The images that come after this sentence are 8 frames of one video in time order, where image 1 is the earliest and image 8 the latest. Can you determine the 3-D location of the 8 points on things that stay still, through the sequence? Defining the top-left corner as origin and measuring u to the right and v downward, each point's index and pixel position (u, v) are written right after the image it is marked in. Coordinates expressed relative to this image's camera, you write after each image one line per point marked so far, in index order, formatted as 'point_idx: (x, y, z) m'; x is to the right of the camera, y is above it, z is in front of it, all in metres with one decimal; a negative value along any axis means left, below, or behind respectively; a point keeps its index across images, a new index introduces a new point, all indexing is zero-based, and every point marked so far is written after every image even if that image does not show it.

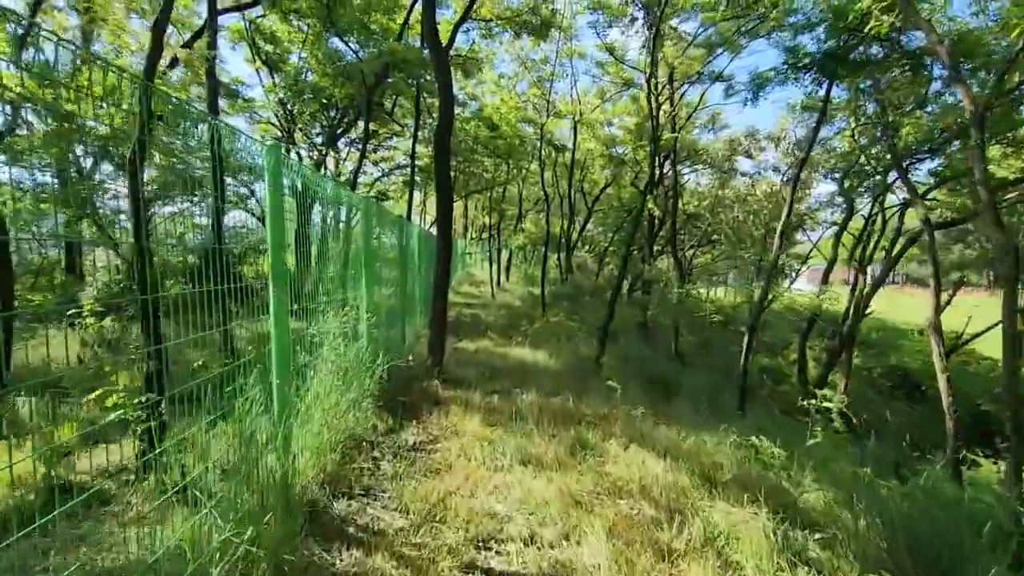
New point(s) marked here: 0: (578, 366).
0: (+0.9, -1.1, +7.2) m
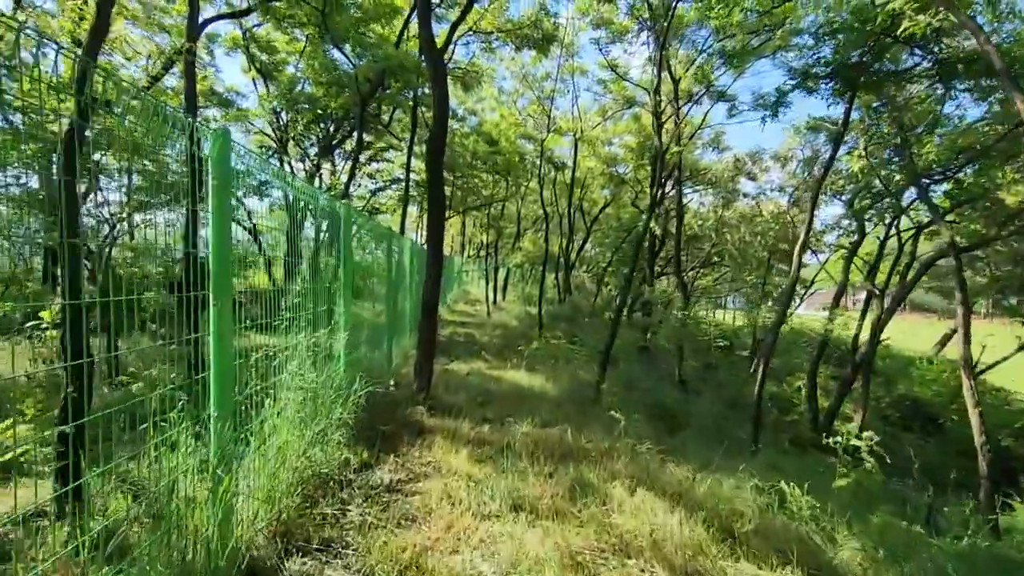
0: (+0.8, -1.4, +6.7) m
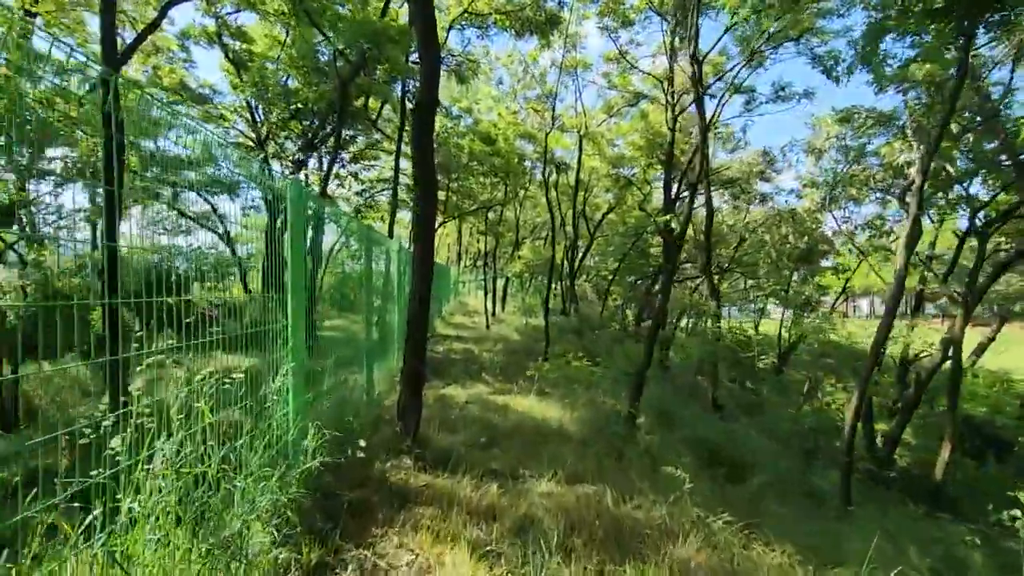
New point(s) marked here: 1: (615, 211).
0: (+1.0, -1.5, +5.4) m
1: (+3.7, +2.8, +19.0) m
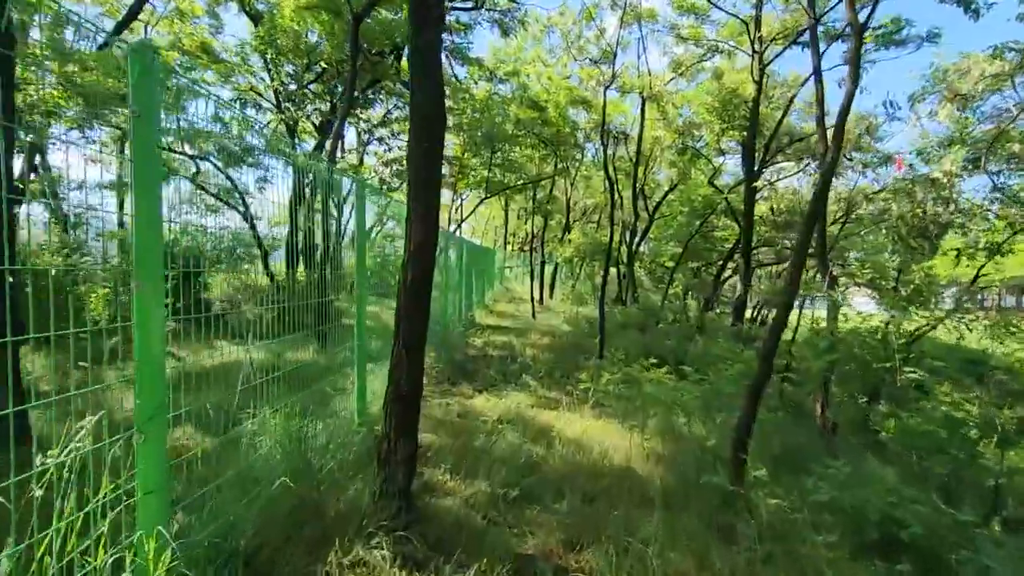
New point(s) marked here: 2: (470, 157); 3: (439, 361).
0: (+1.3, -1.3, +3.7) m
1: (+5.4, +3.2, +16.9) m
2: (-1.2, +3.8, +15.0) m
3: (-1.0, -1.0, +7.0) m
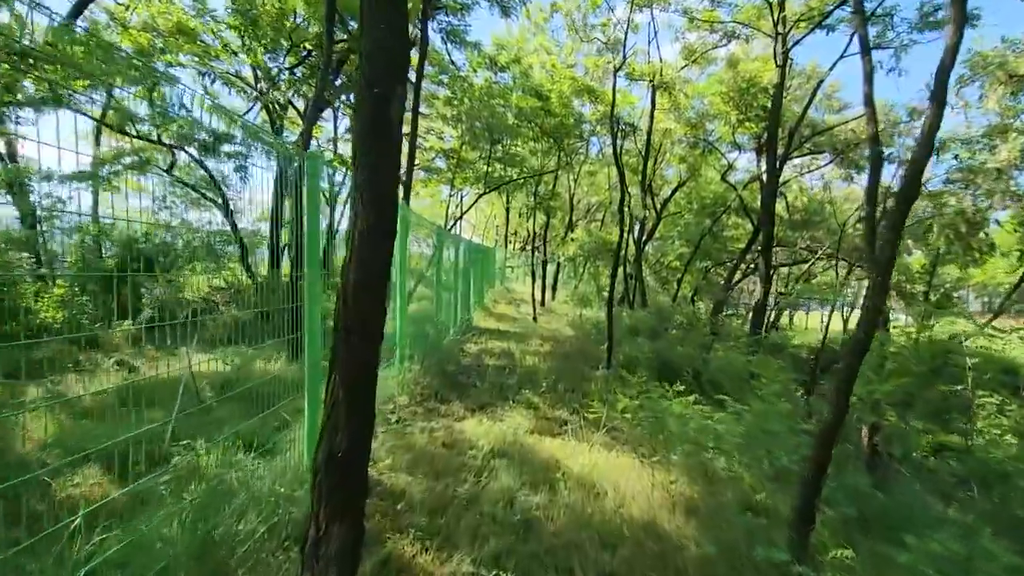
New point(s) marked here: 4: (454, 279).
0: (+1.2, -1.4, +2.8) m
1: (+5.4, +3.2, +16.0) m
2: (-1.2, +3.8, +14.1) m
3: (-1.0, -1.0, +6.2) m
4: (-1.2, +0.2, +10.9) m
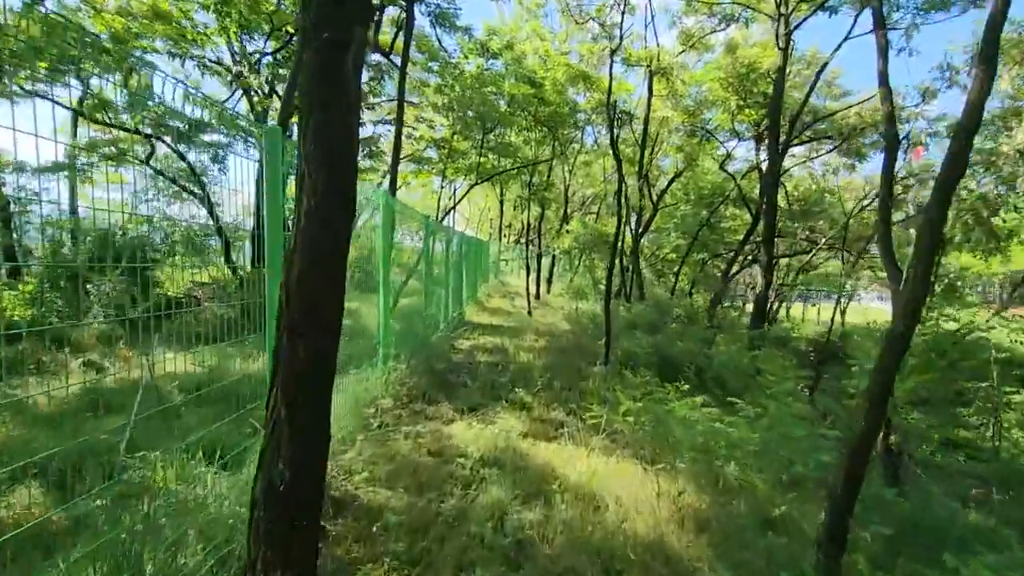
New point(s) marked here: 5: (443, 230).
0: (+1.2, -1.3, +2.5) m
1: (+5.2, +3.4, +15.7) m
2: (-1.3, +3.9, +13.7) m
3: (-1.1, -1.0, +5.8) m
4: (-1.3, +0.3, +10.5) m
5: (-1.4, +1.2, +10.4) m
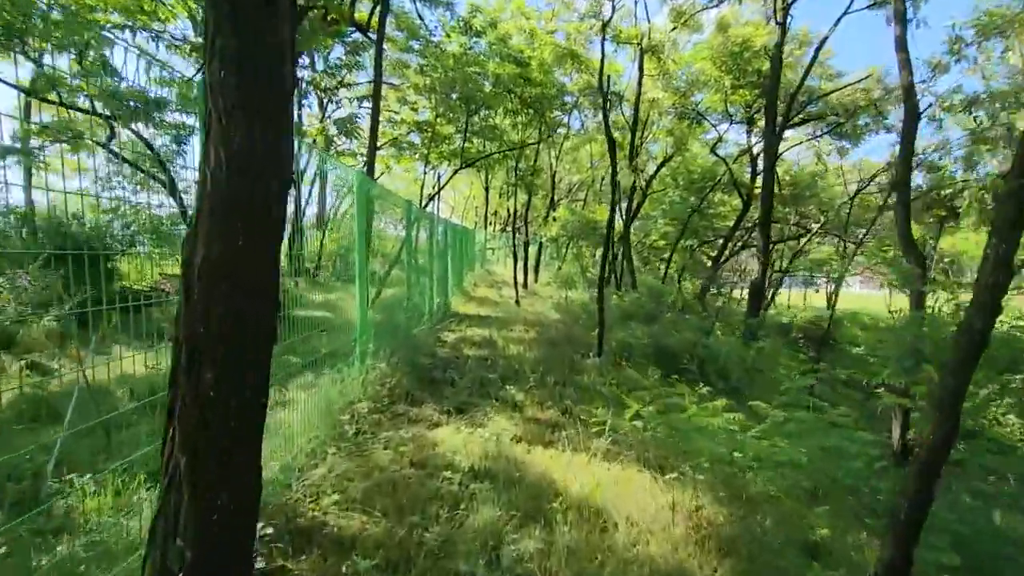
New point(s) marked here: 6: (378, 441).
0: (+1.2, -1.3, +2.1) m
1: (+4.8, +3.8, +15.3) m
2: (-1.7, +4.2, +13.2) m
3: (-1.2, -0.9, +5.4) m
4: (-1.6, +0.5, +10.1) m
5: (-1.6, +1.4, +9.9) m
6: (-1.0, -1.1, +3.7) m
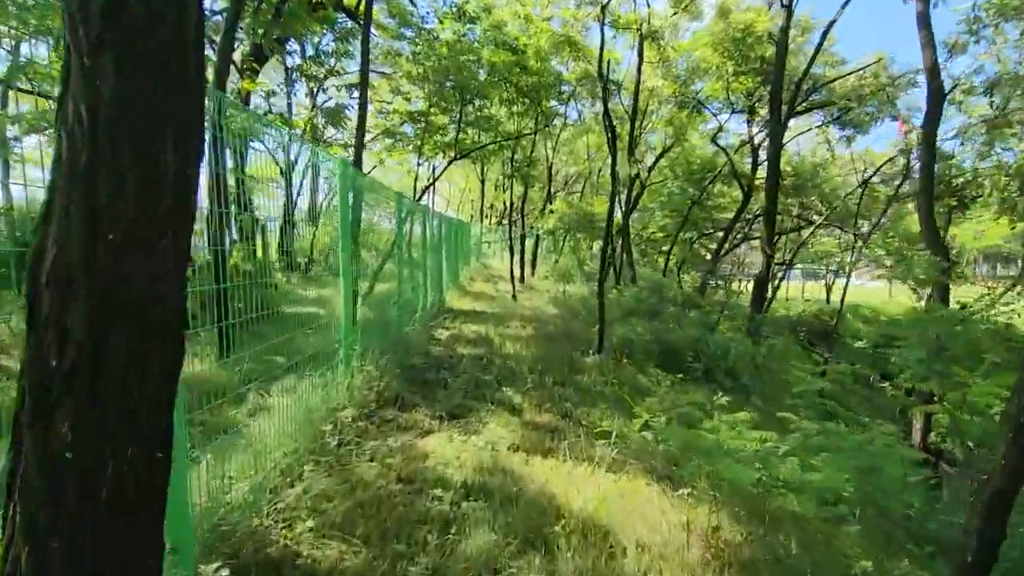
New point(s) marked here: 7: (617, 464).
0: (+1.2, -1.3, +1.9) m
1: (+4.7, +4.0, +15.0) m
2: (-1.8, +4.3, +12.8) m
3: (-1.2, -0.8, +5.1) m
4: (-1.7, +0.6, +9.7) m
5: (-1.7, +1.5, +9.6) m
6: (-1.0, -1.1, +3.5) m
7: (+0.7, -1.2, +3.6) m
